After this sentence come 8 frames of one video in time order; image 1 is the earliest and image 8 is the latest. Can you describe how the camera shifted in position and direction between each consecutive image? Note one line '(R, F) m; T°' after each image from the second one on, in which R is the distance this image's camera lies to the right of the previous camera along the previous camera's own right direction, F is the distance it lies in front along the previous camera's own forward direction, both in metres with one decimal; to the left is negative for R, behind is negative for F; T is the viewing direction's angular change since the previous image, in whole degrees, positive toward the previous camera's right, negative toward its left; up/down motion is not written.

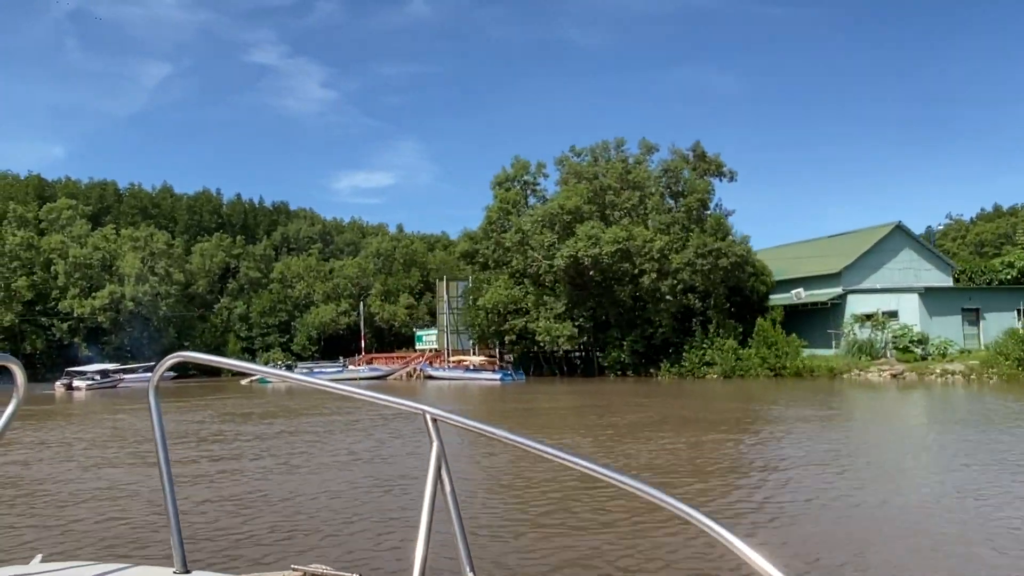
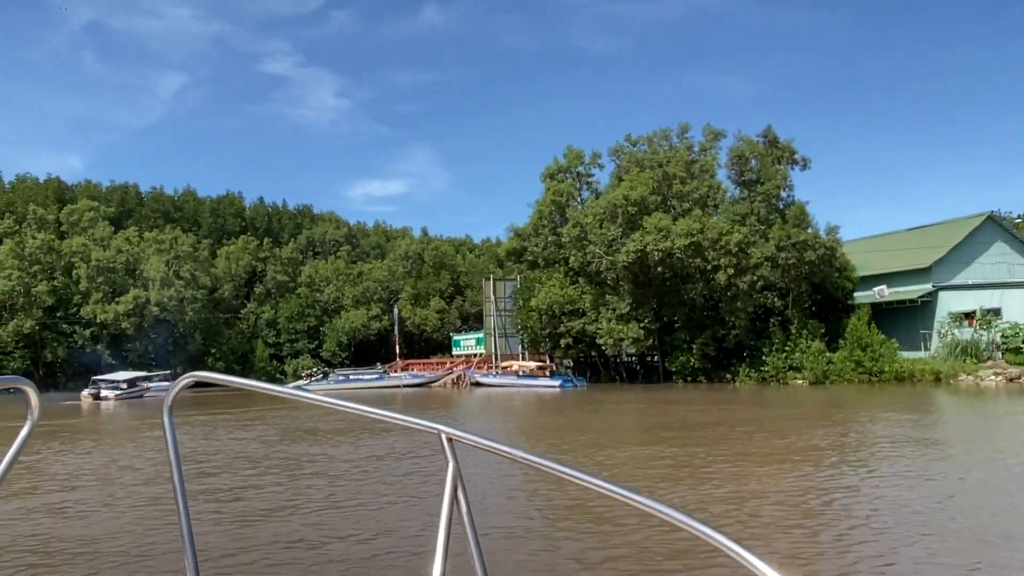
(-2.2, +3.5) m; -1°
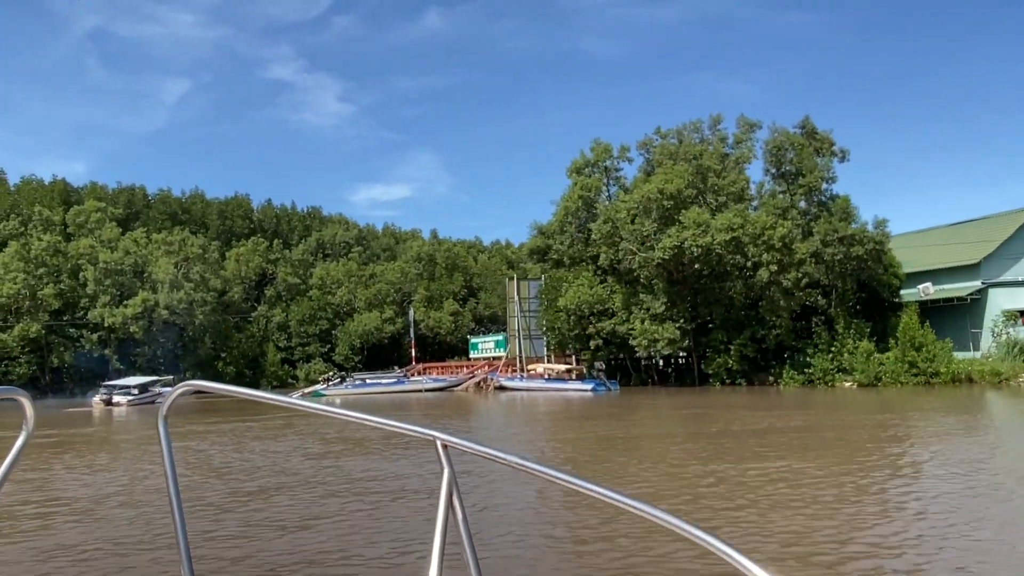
(-1.2, +1.9) m; 0°
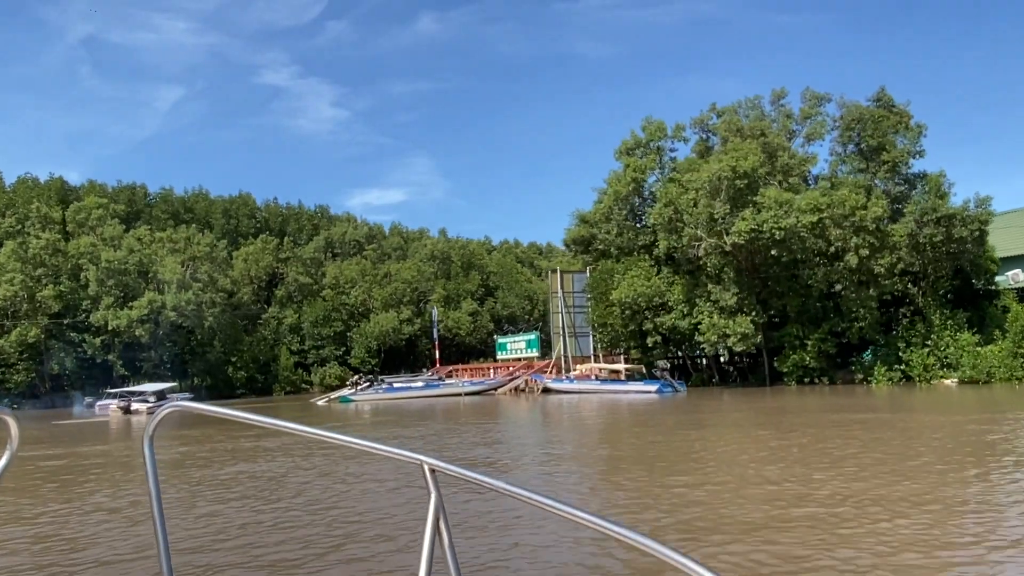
(-2.4, +3.8) m; 0°
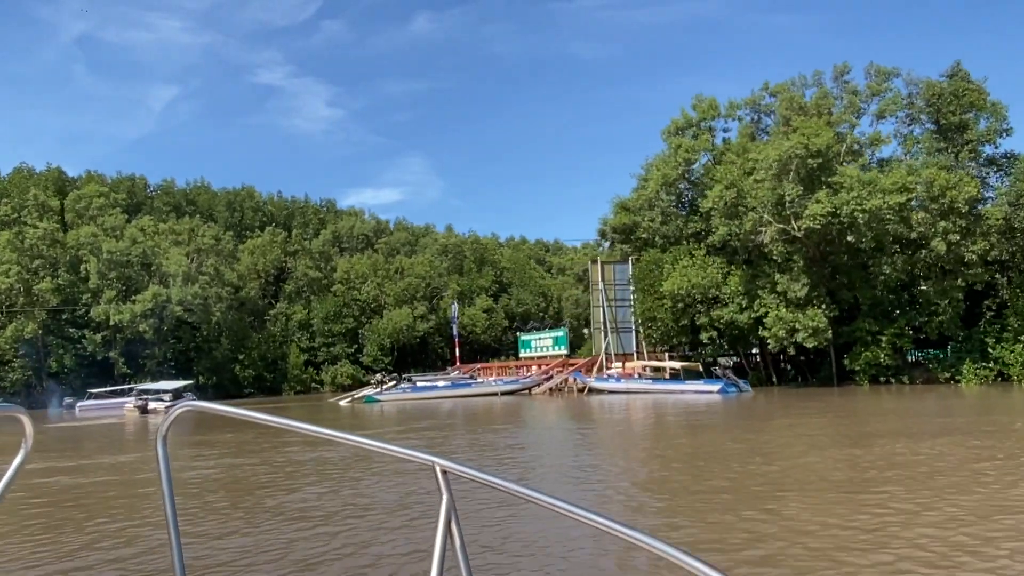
(-2.0, +3.1) m; 0°
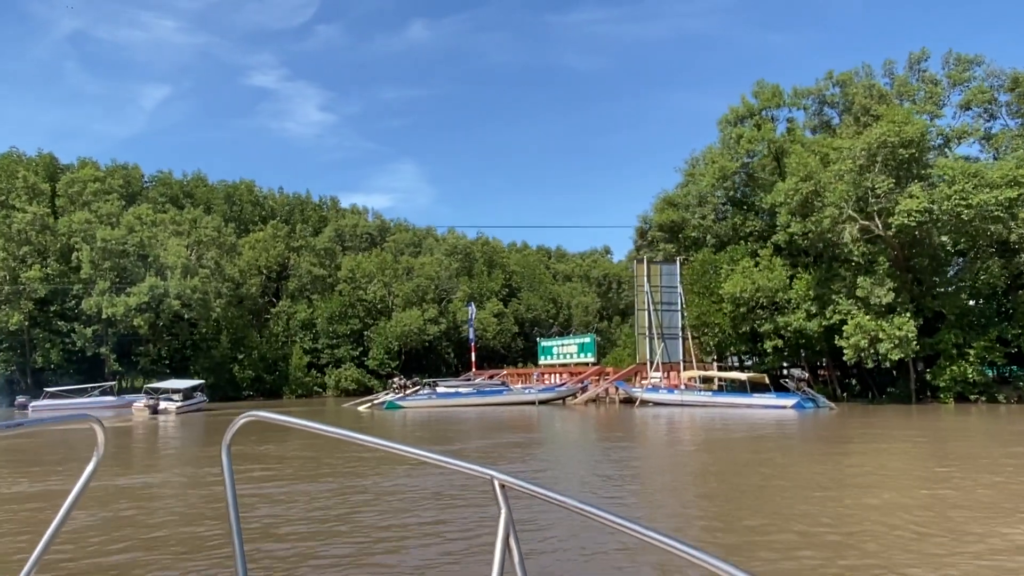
(-2.1, +3.4) m; +1°
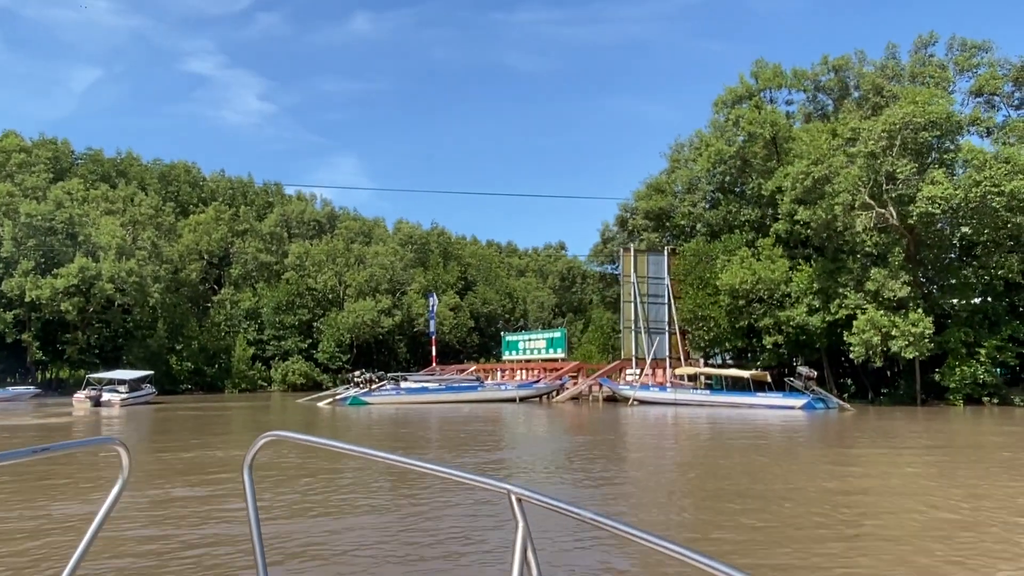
(-1.5, +2.8) m; +4°
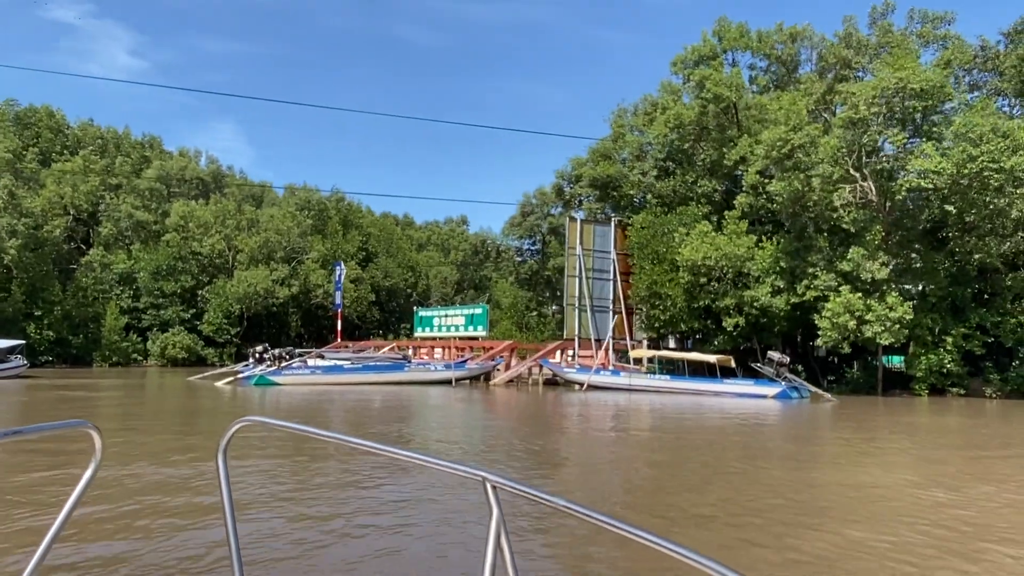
(-1.7, +3.6) m; +8°
